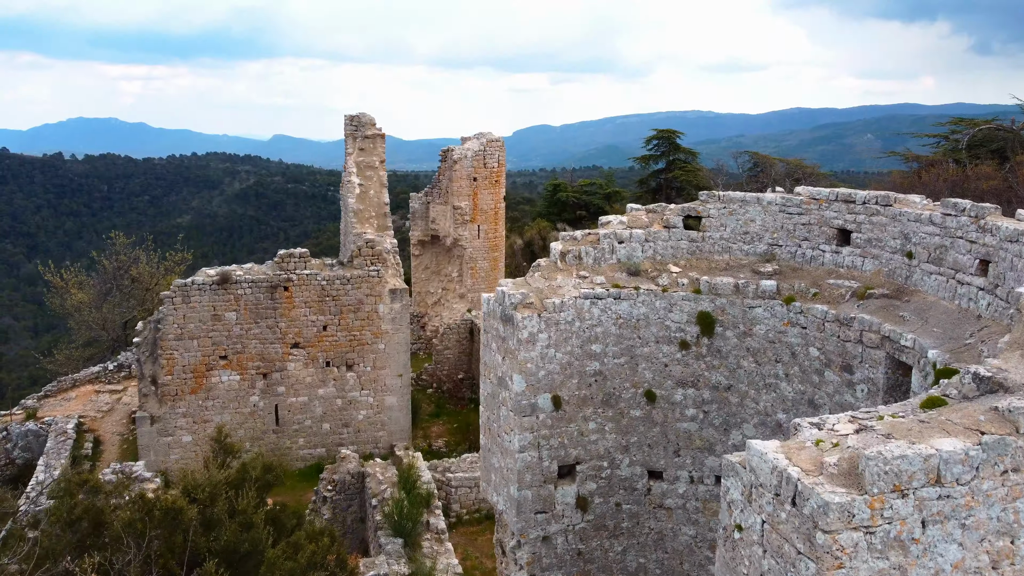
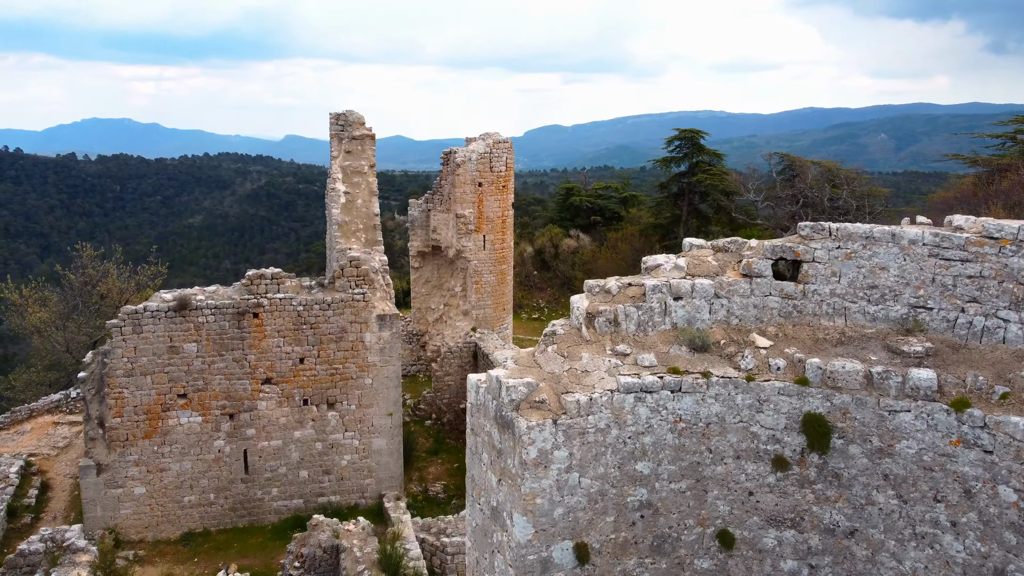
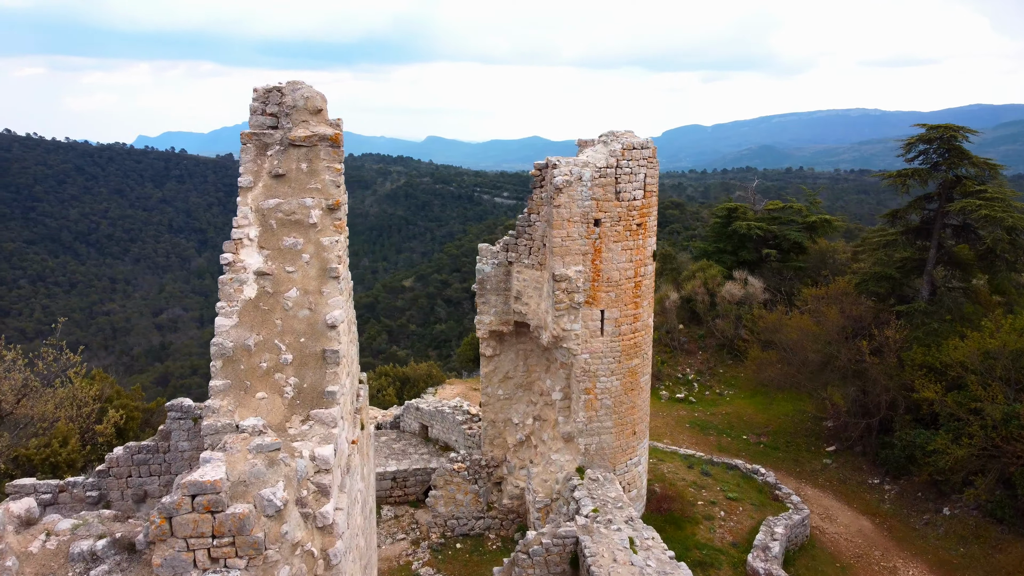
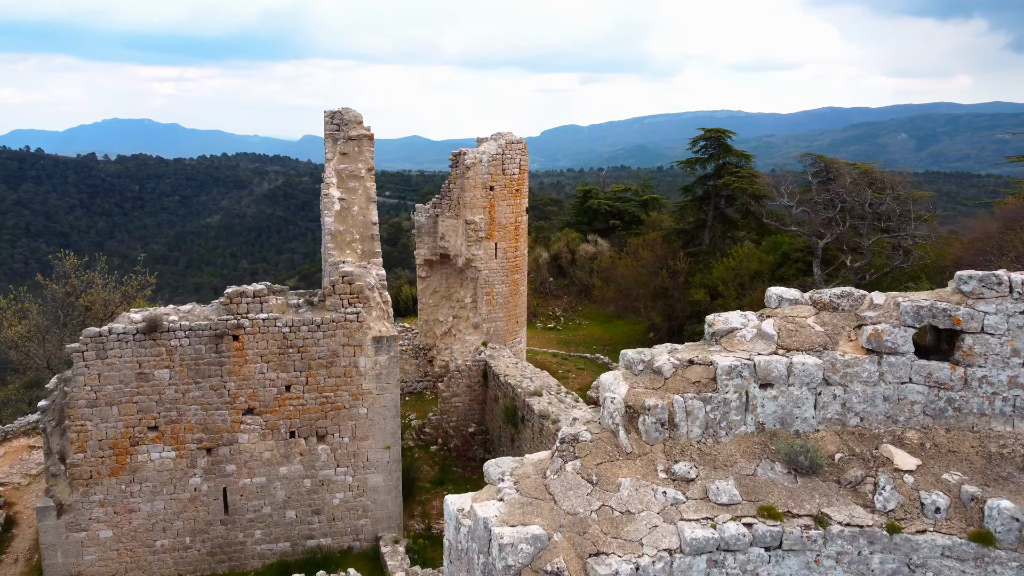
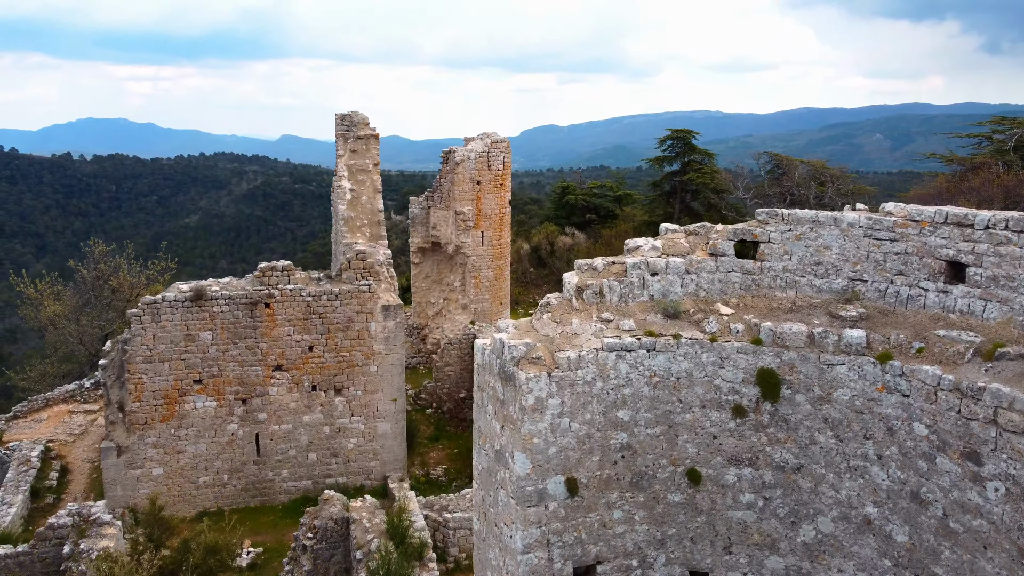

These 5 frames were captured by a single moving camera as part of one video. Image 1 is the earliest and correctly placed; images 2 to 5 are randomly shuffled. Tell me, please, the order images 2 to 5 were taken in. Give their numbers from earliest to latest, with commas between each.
5, 2, 4, 3
